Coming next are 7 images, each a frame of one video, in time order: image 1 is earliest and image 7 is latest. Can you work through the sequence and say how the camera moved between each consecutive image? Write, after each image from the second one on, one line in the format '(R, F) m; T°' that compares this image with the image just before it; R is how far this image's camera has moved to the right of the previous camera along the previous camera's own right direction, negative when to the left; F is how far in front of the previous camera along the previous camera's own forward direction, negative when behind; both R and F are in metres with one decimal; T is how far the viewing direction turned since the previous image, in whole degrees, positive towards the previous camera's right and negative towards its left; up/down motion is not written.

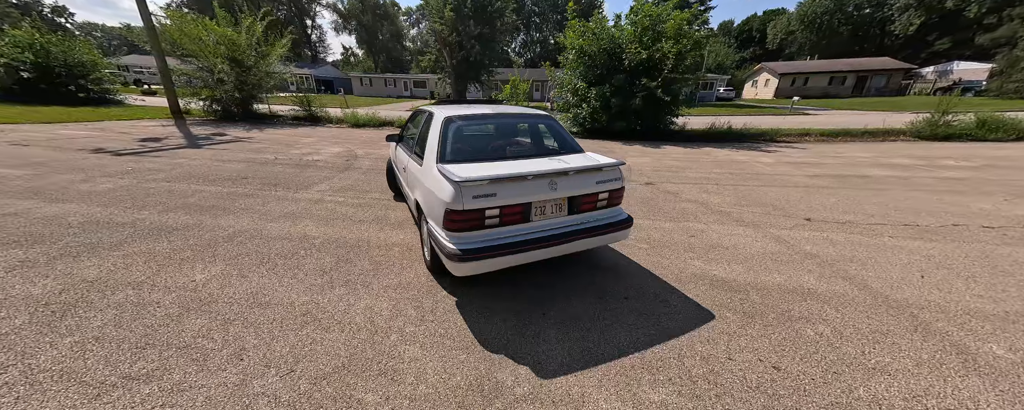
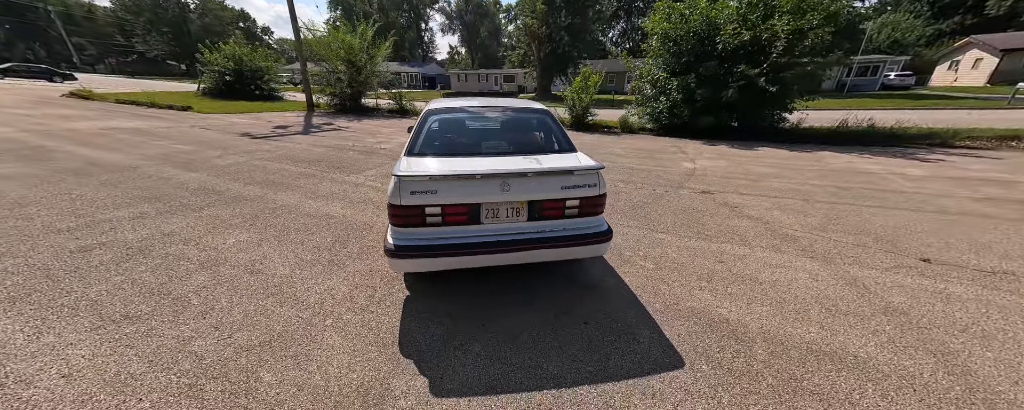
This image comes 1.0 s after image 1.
(+1.0, +0.3) m; -15°
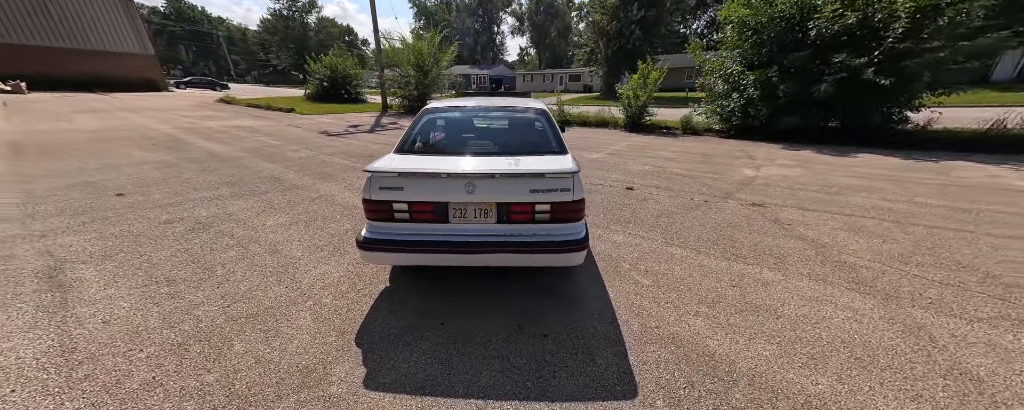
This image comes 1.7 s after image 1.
(+0.7, +0.1) m; -11°
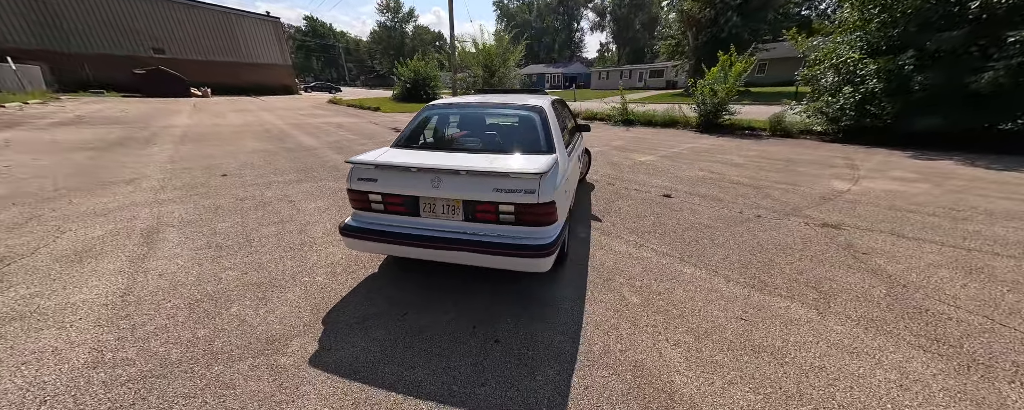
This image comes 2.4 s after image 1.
(+0.7, +0.2) m; -13°
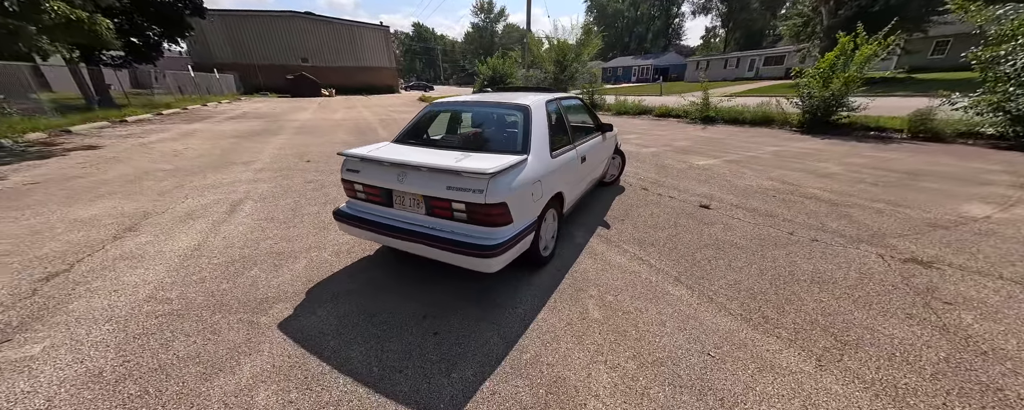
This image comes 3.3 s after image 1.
(+0.9, +0.1) m; -14°
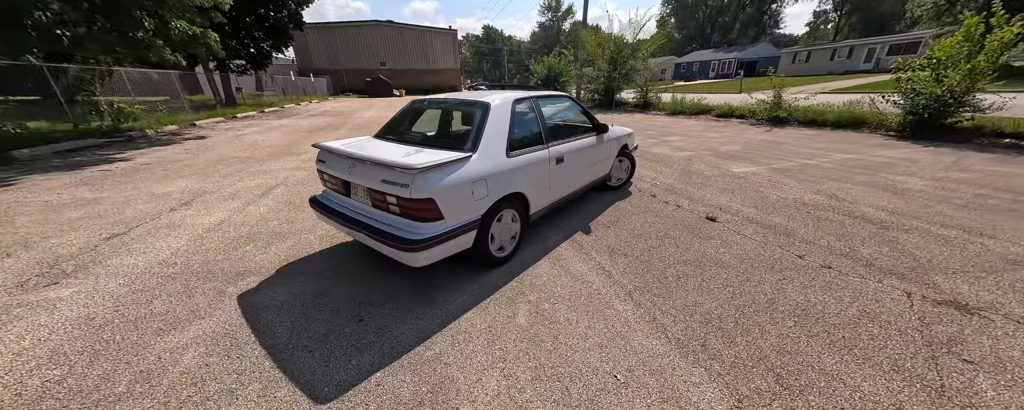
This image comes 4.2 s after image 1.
(+0.9, +0.1) m; -11°
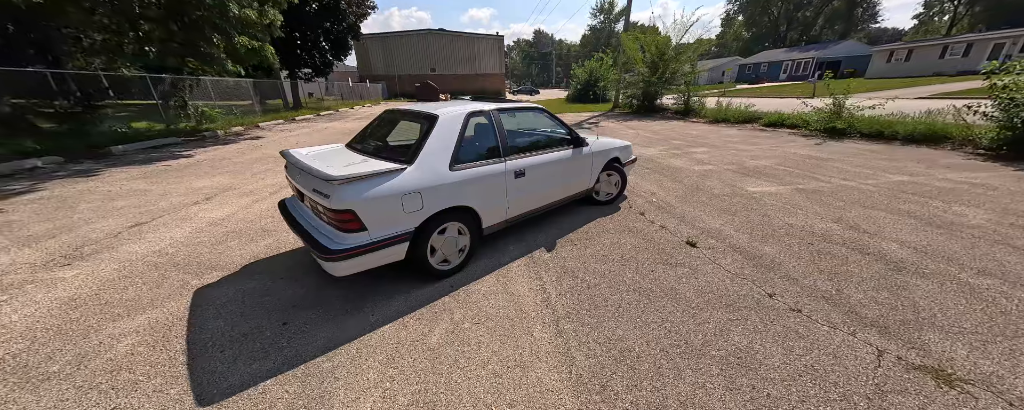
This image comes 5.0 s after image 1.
(+0.9, +0.1) m; -8°
